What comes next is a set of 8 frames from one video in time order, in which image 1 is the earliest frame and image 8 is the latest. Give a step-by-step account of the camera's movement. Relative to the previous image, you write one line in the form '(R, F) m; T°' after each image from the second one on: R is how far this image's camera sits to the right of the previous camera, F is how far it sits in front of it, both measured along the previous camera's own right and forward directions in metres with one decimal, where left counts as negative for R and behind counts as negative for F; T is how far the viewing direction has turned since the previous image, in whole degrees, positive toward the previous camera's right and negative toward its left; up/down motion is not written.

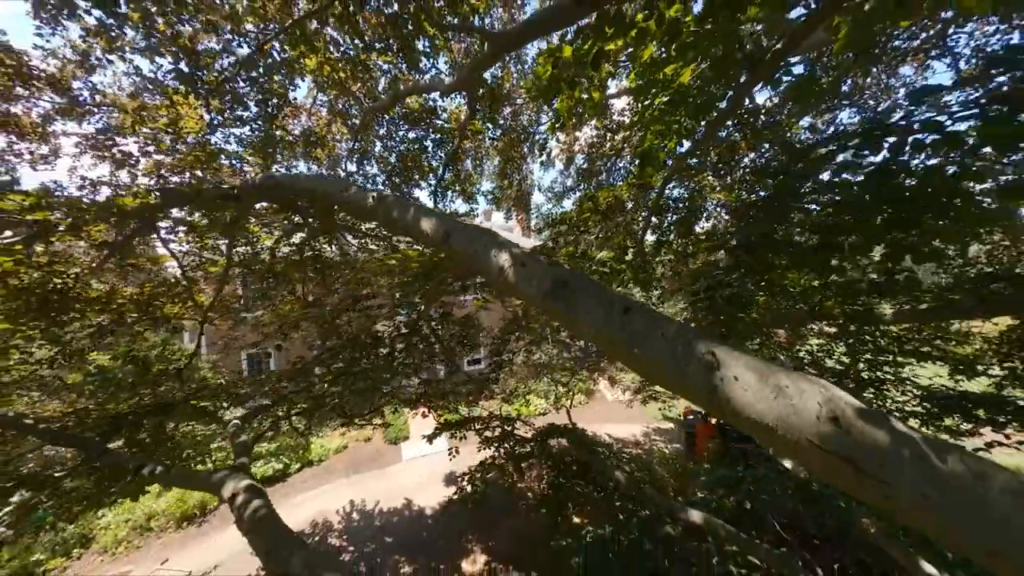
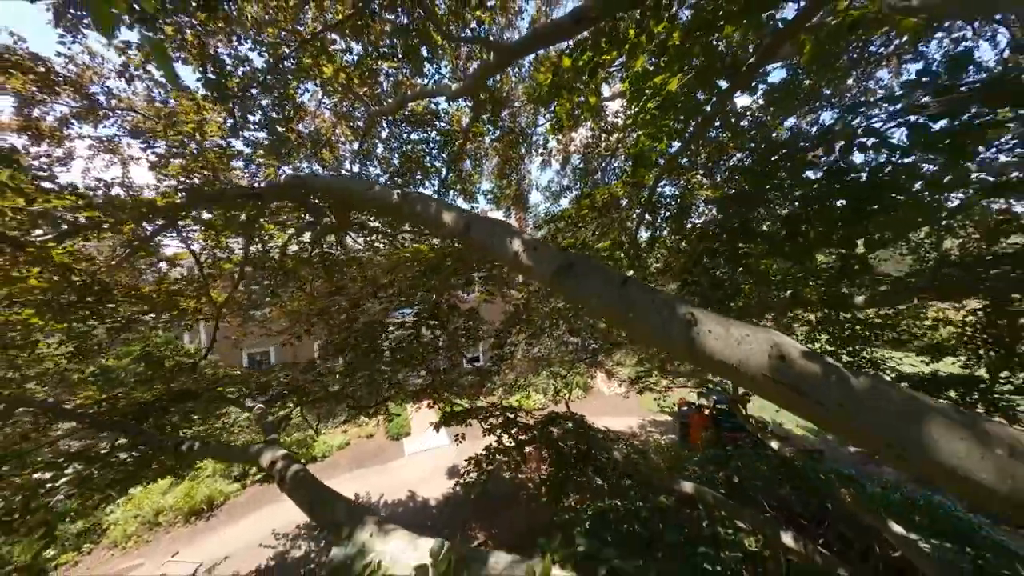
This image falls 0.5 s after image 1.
(-0.1, -0.2) m; +1°
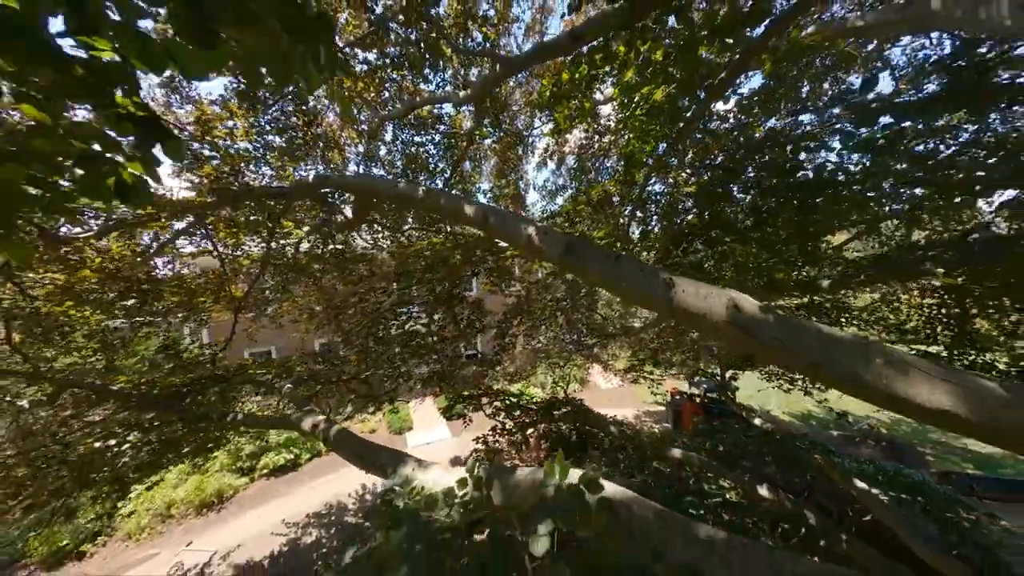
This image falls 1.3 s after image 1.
(-0.1, -0.3) m; +1°
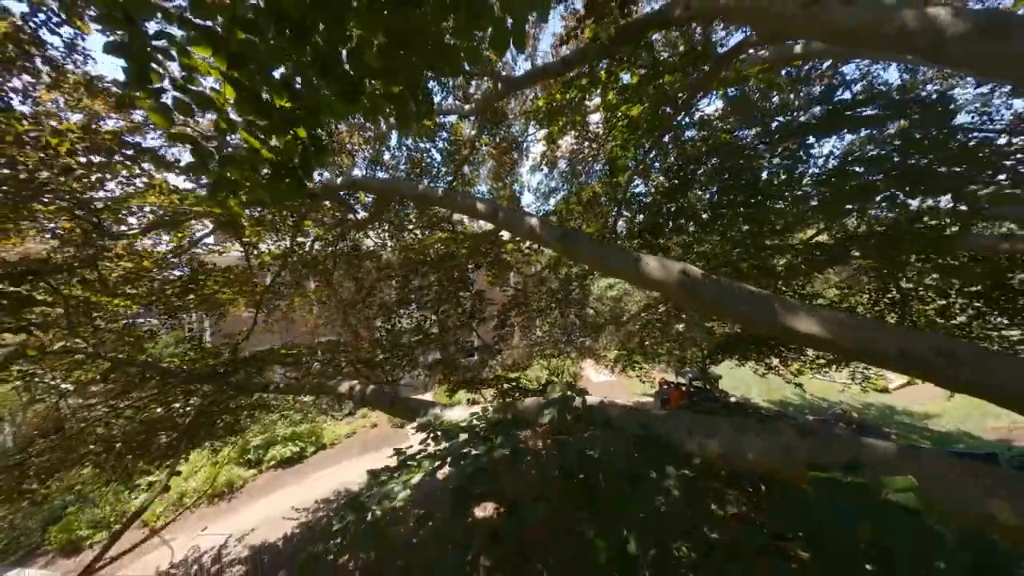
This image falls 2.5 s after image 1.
(-0.1, -0.5) m; +1°
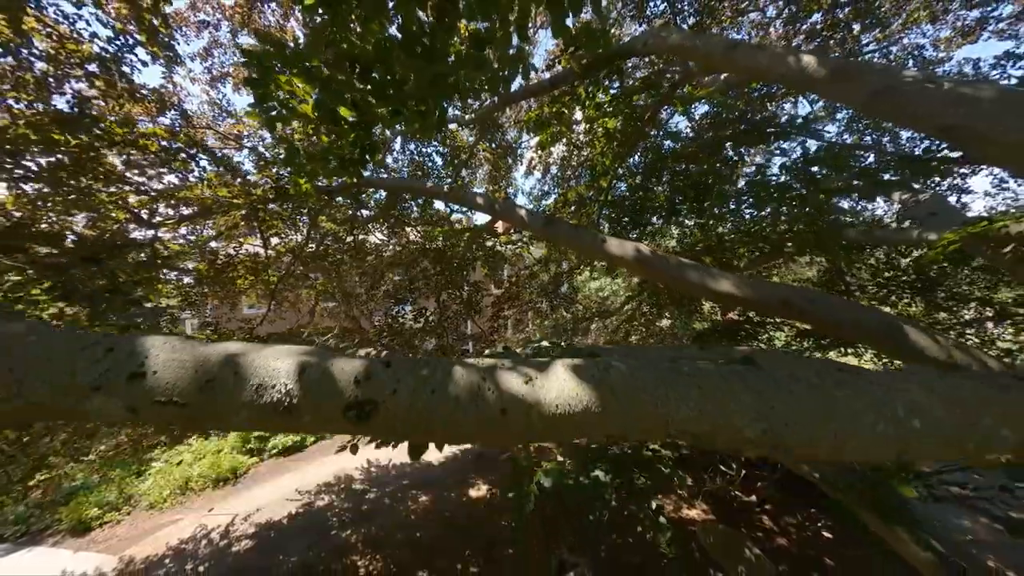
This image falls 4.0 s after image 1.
(0.0, -0.5) m; +1°
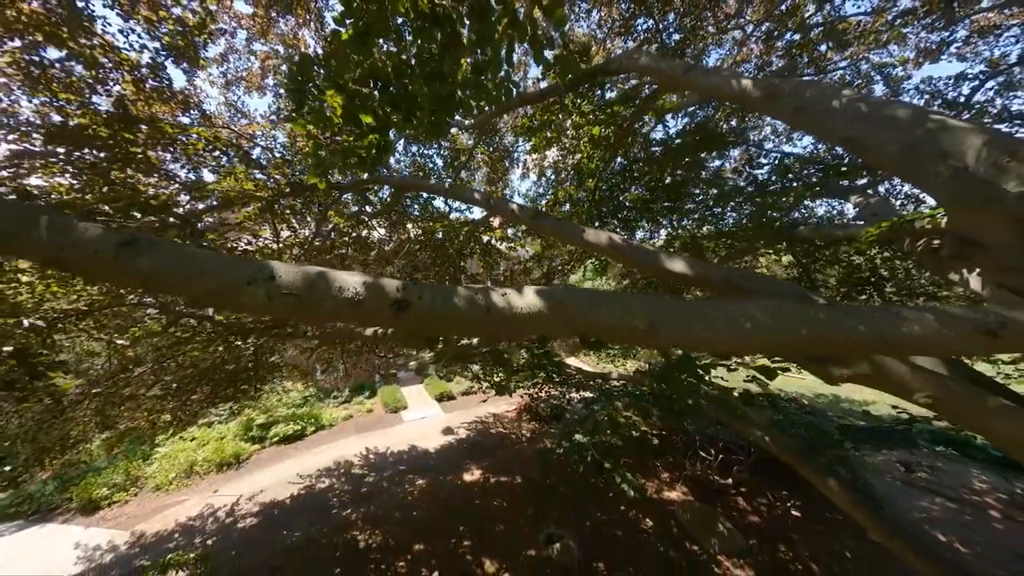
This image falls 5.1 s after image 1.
(0.0, -0.4) m; 0°
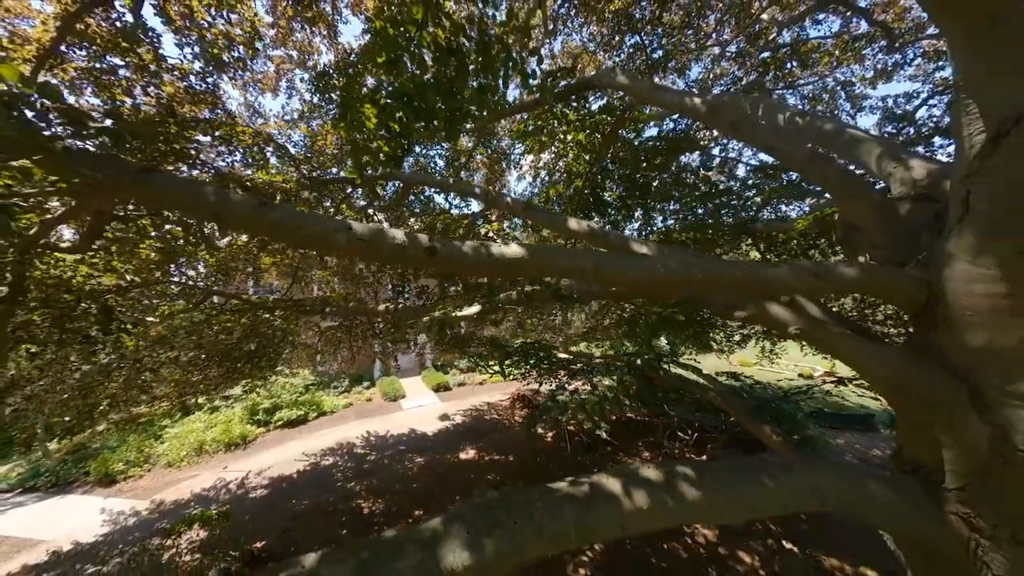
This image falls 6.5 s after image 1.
(0.0, -0.6) m; +1°
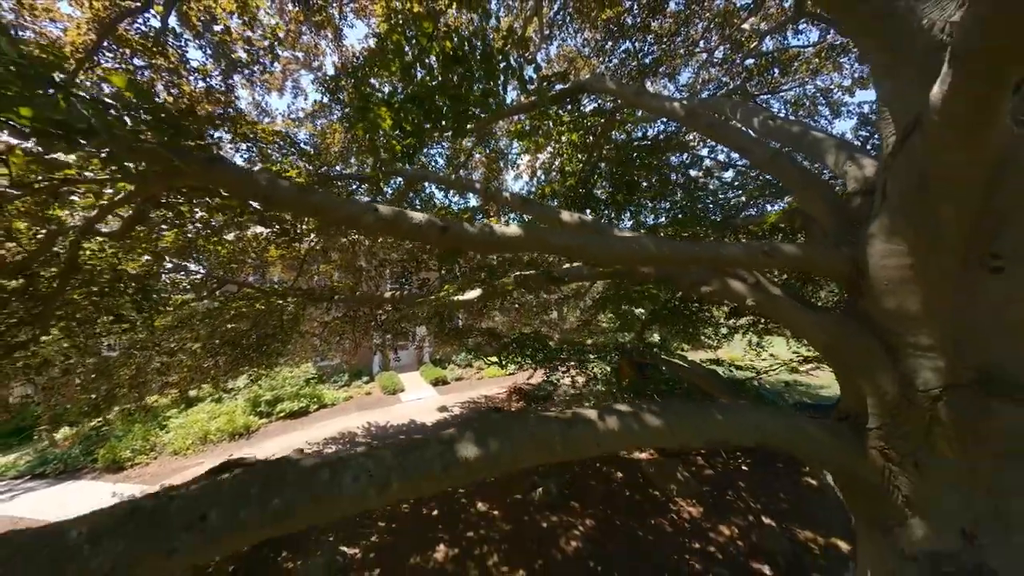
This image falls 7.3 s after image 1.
(0.0, -0.3) m; 0°
